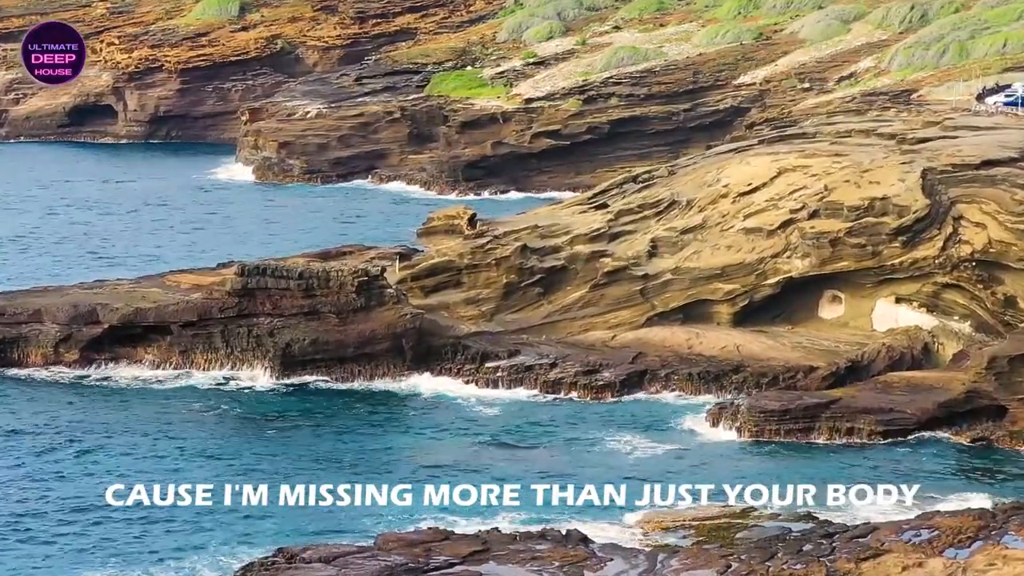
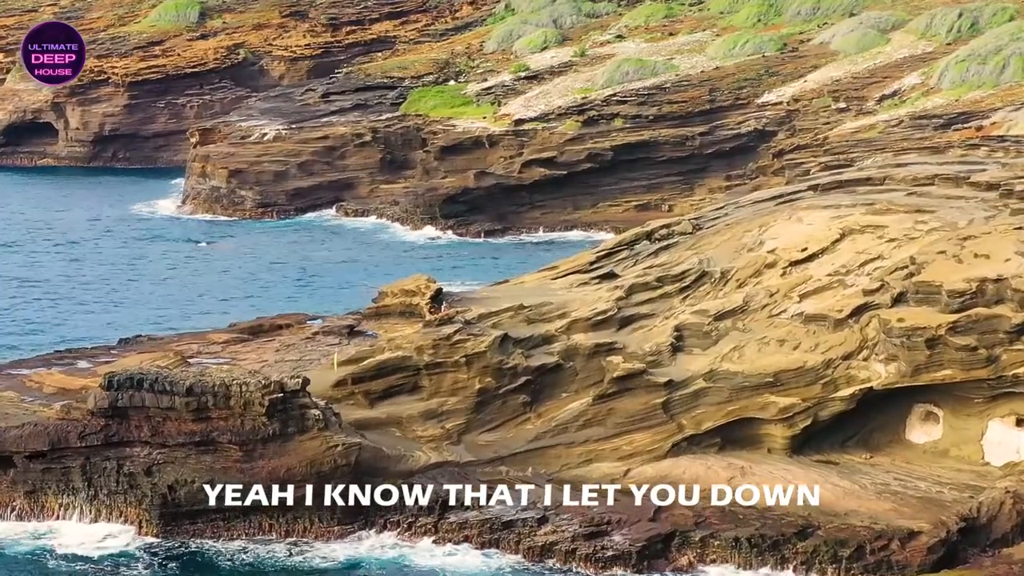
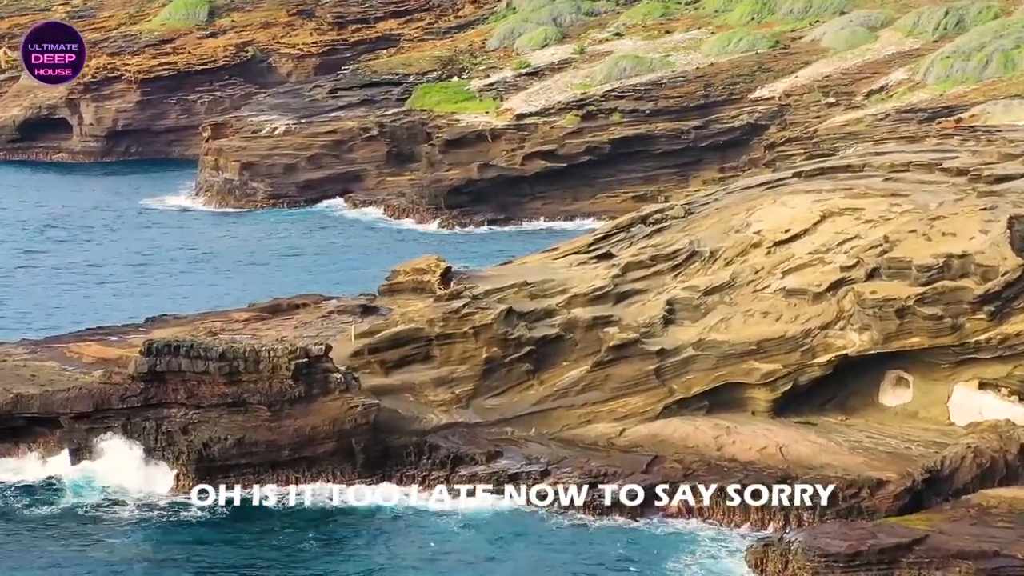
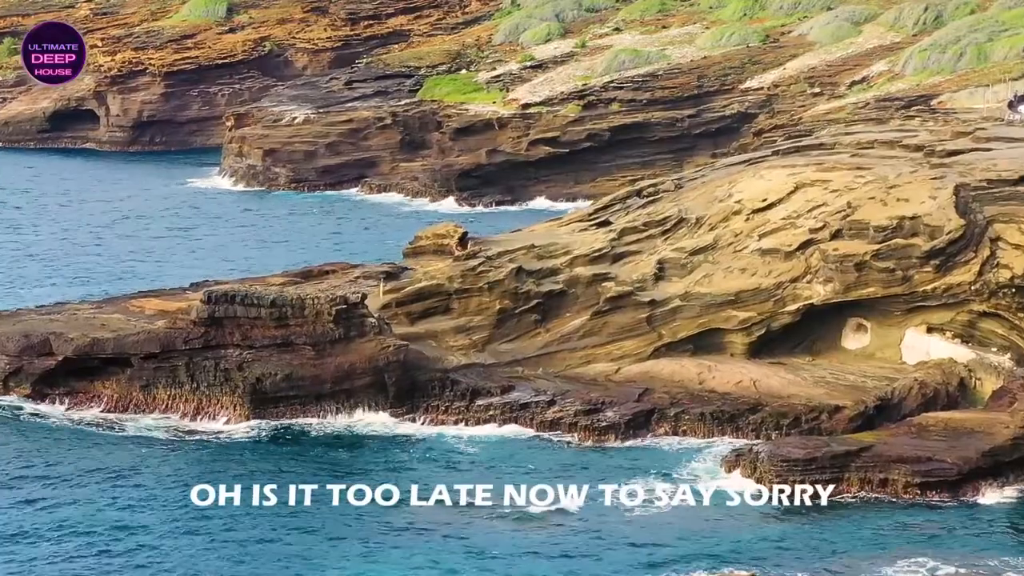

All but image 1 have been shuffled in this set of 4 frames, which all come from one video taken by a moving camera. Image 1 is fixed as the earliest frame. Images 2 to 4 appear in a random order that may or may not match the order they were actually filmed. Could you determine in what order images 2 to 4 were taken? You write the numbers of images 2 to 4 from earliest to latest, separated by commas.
4, 3, 2
